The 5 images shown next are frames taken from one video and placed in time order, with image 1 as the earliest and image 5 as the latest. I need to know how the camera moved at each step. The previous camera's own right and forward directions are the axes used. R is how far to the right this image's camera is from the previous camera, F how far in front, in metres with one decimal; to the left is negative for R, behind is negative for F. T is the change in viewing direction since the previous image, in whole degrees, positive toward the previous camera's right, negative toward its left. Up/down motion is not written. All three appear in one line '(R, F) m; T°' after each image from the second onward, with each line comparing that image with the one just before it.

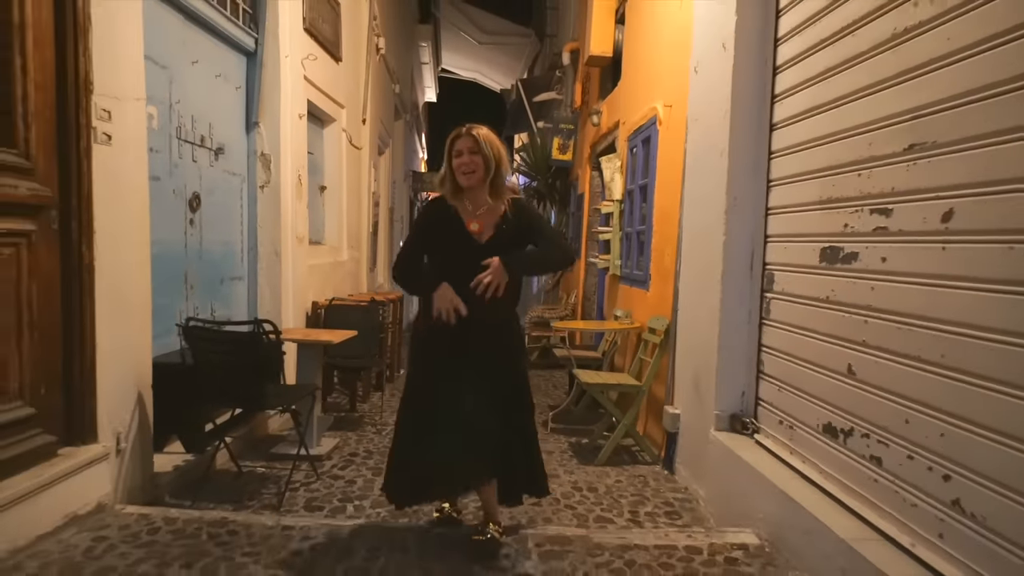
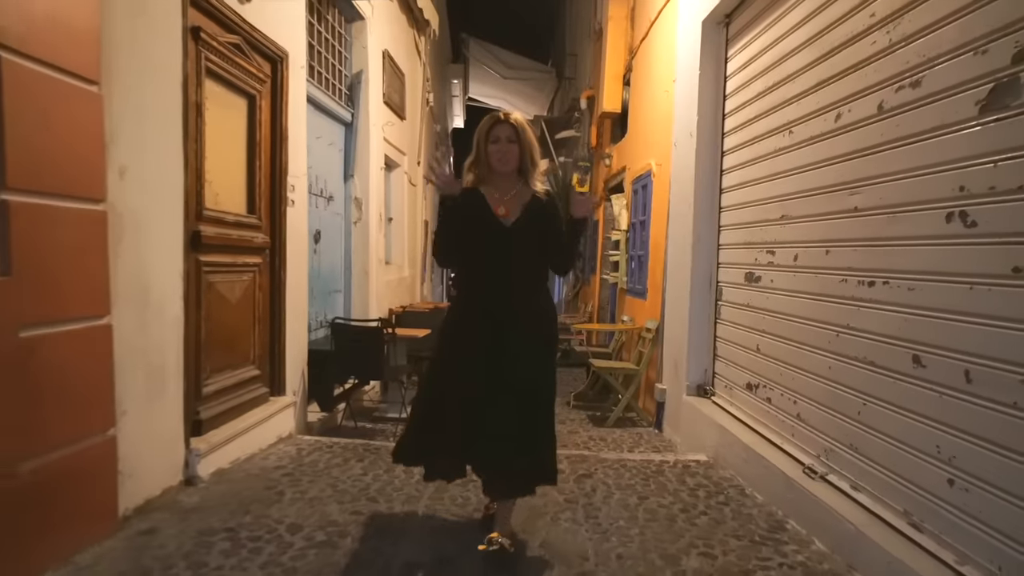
(-0.1, -1.5) m; -2°
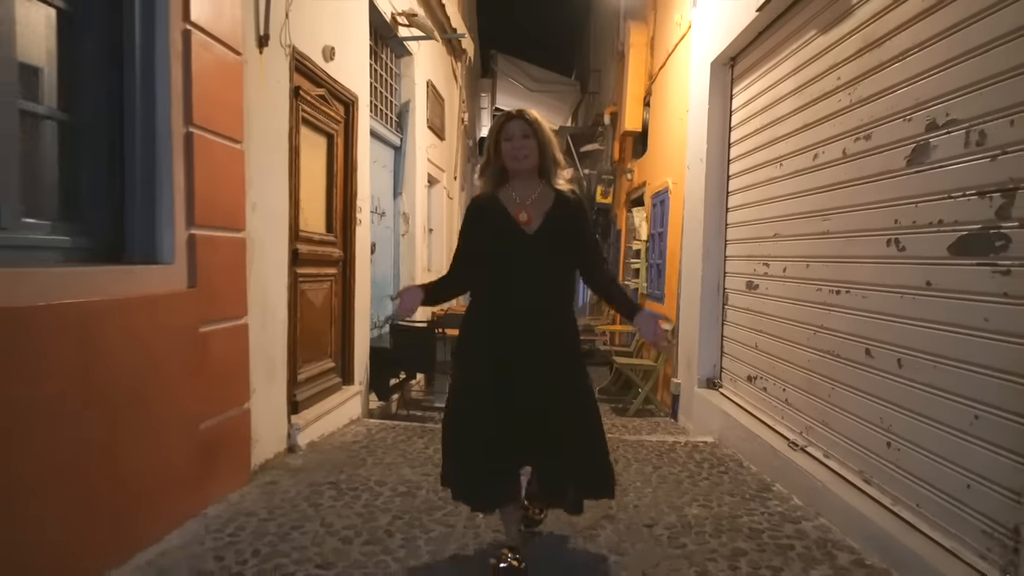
(-0.1, -0.7) m; -2°
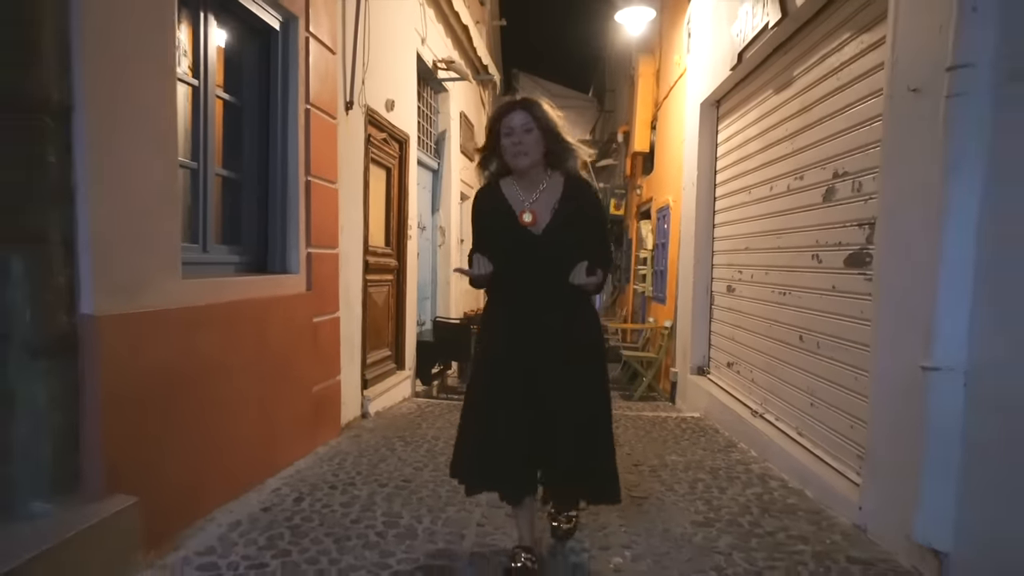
(0.0, -1.0) m; -2°
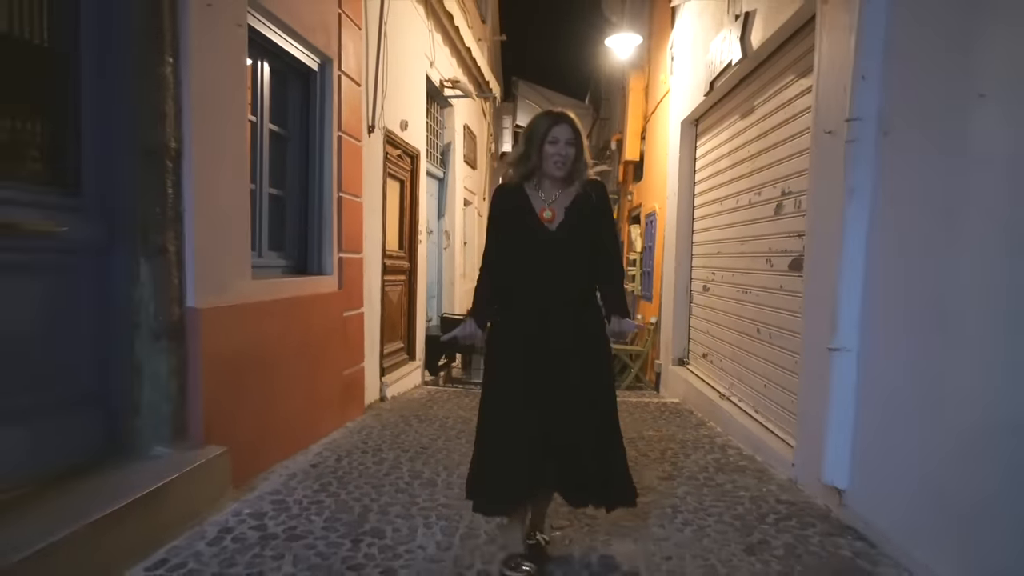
(0.0, -0.7) m; 0°
